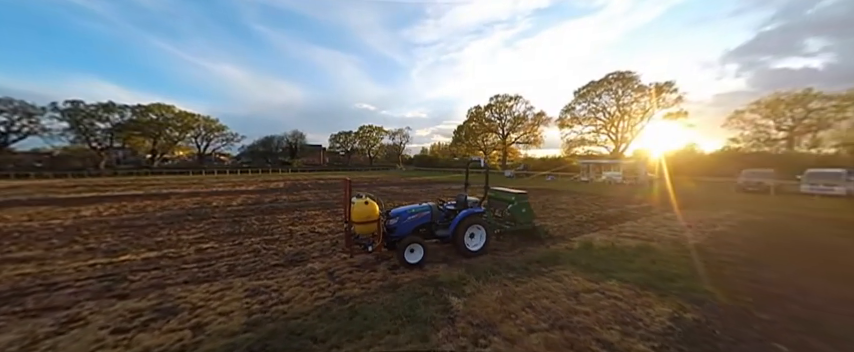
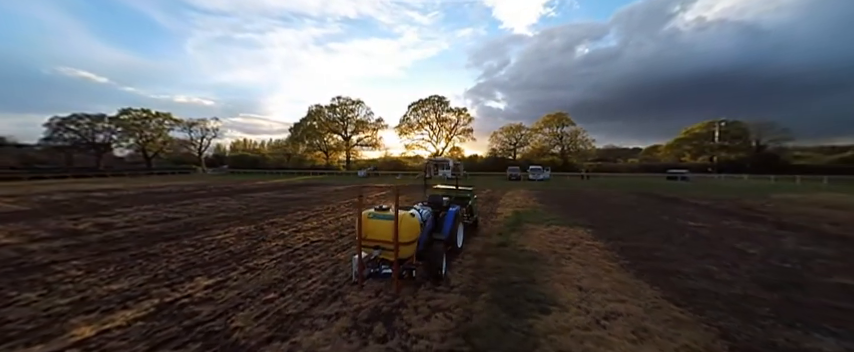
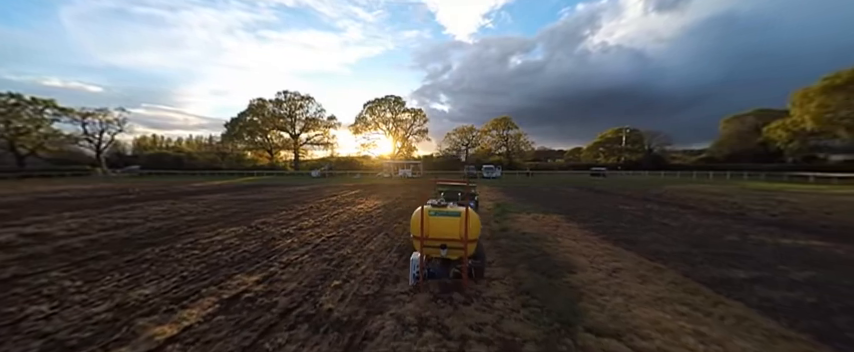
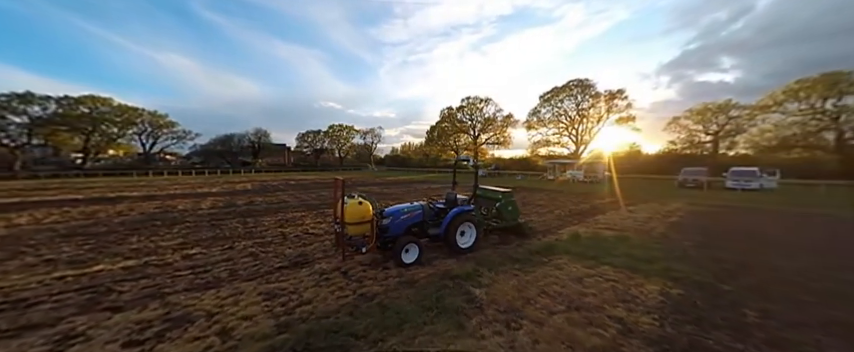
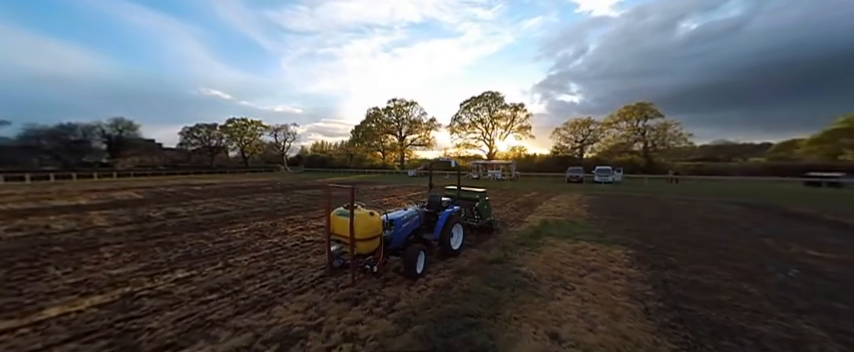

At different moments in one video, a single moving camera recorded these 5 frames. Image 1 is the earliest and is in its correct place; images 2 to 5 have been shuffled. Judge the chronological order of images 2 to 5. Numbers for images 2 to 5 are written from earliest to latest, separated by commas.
4, 5, 2, 3
